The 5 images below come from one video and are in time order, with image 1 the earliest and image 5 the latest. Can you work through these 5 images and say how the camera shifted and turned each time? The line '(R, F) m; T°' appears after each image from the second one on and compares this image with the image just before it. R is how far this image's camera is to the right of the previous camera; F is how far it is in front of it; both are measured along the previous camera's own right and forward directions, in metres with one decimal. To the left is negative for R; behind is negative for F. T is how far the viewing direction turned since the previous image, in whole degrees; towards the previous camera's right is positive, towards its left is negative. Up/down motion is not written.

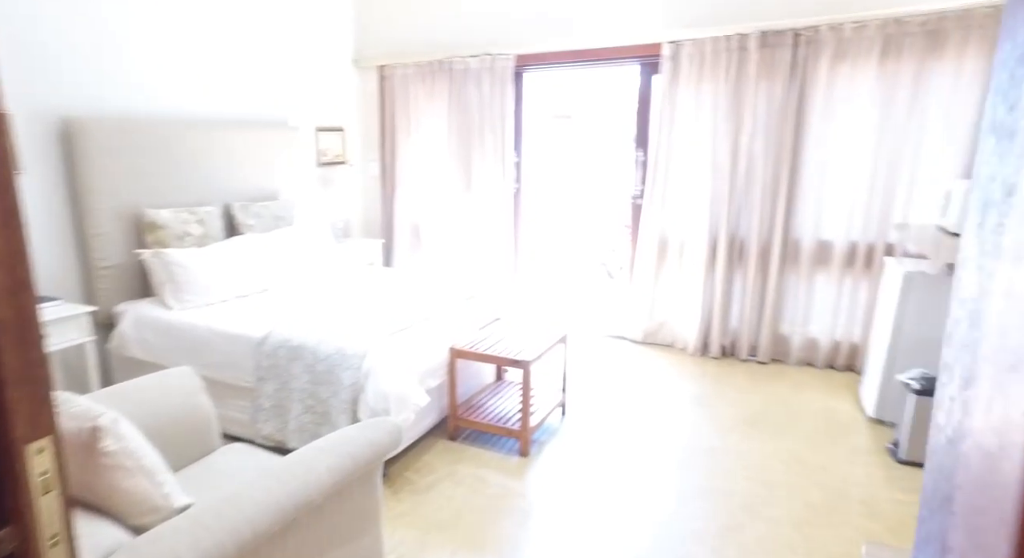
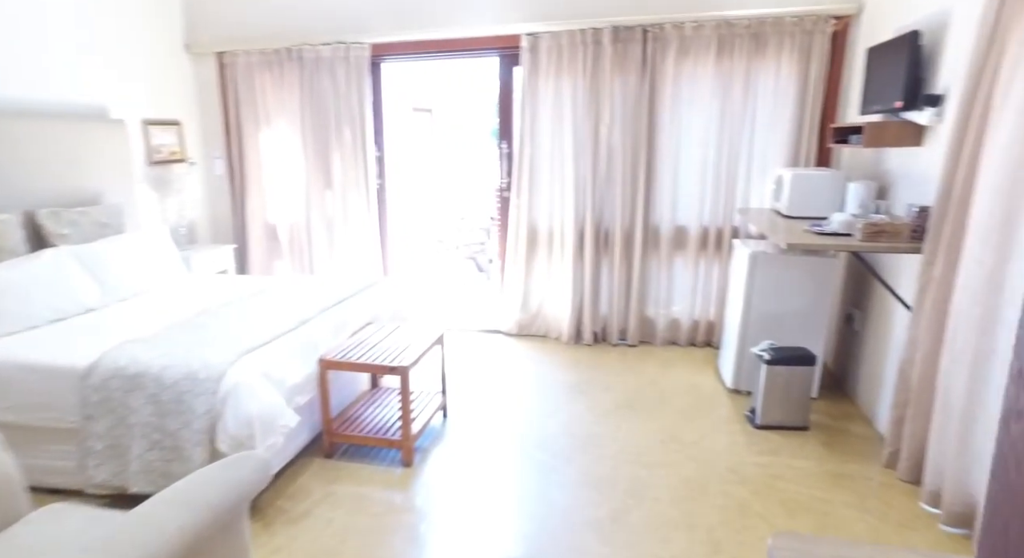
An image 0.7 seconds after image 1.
(0.0, +0.1) m; +13°
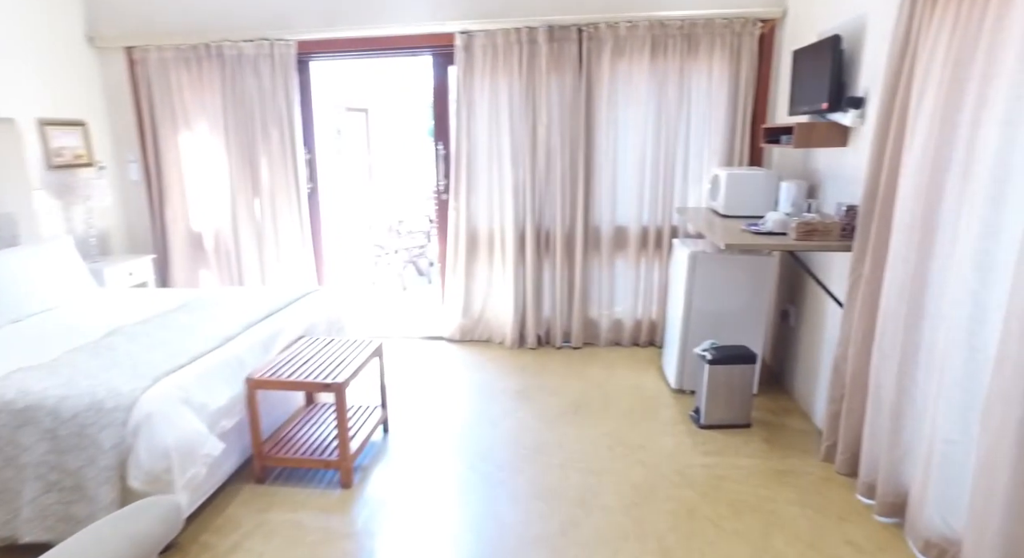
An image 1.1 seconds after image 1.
(0.0, +0.1) m; +6°
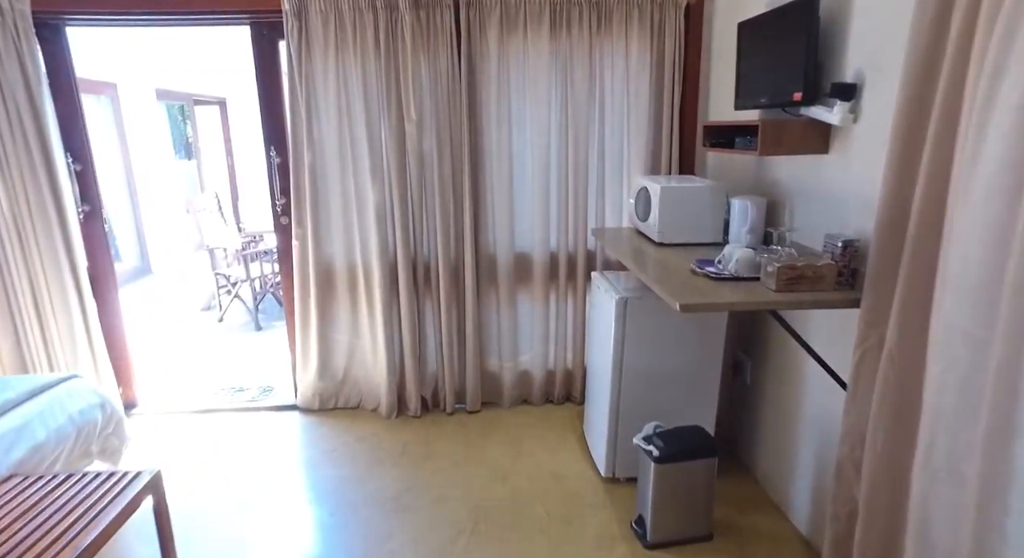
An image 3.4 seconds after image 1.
(+0.2, +0.9) m; +10°
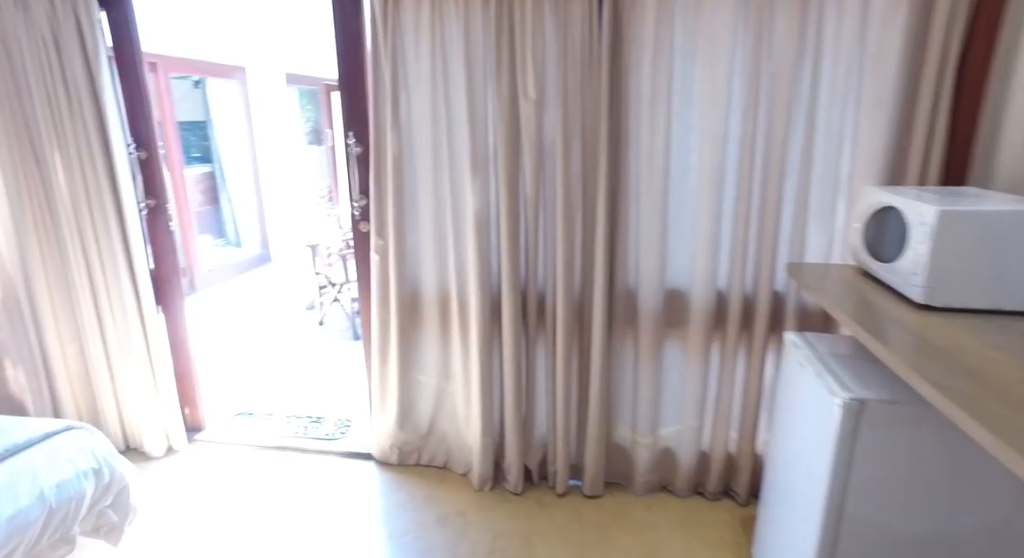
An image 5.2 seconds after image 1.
(-0.1, +0.8) m; -13°
